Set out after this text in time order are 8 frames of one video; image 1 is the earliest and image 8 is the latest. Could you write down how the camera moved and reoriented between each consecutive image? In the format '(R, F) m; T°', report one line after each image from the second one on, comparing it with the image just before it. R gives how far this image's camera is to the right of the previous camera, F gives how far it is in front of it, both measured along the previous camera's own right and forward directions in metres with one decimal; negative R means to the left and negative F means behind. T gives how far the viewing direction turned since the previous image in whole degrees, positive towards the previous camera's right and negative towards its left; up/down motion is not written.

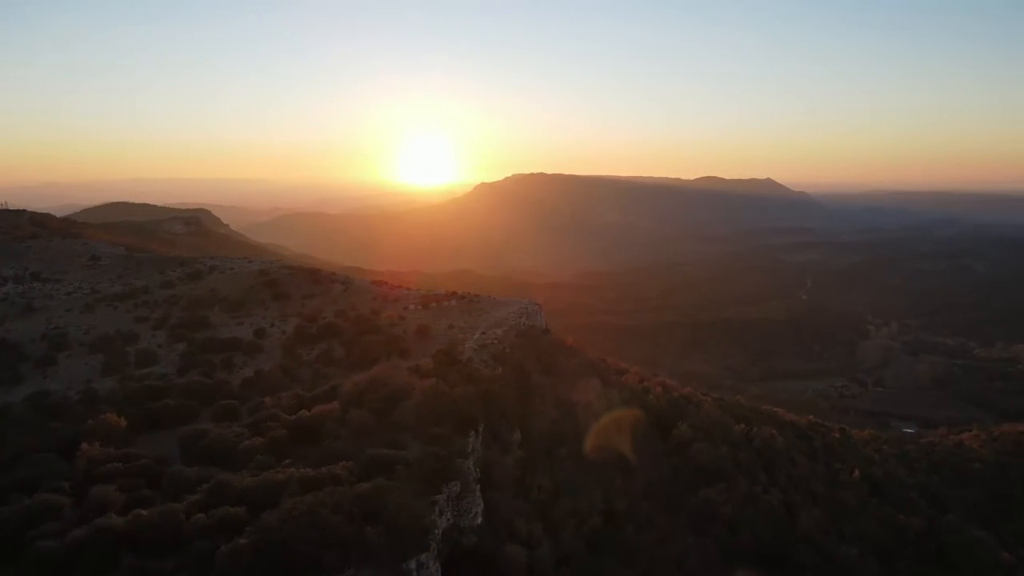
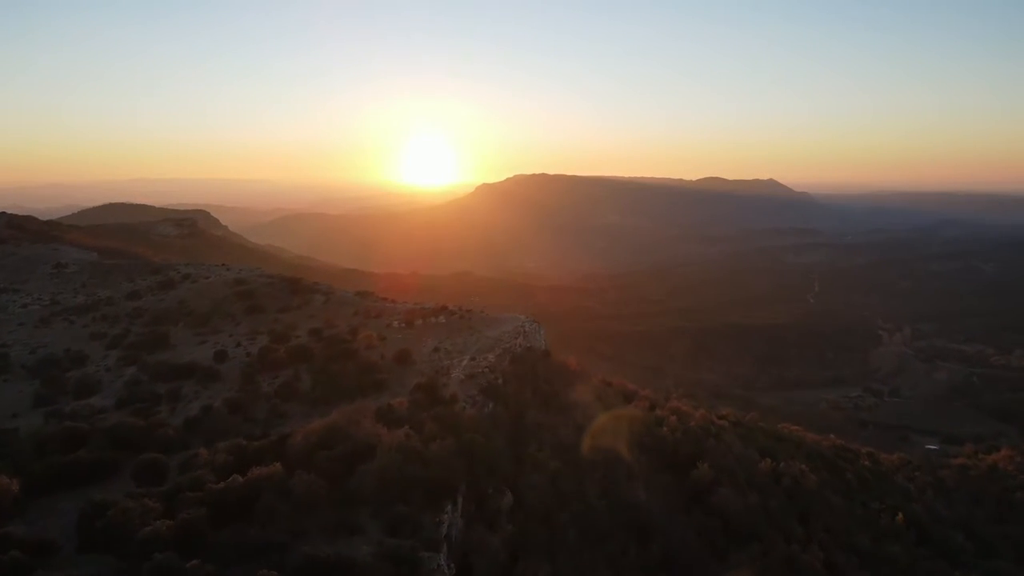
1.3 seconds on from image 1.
(+0.2, +3.2) m; 0°
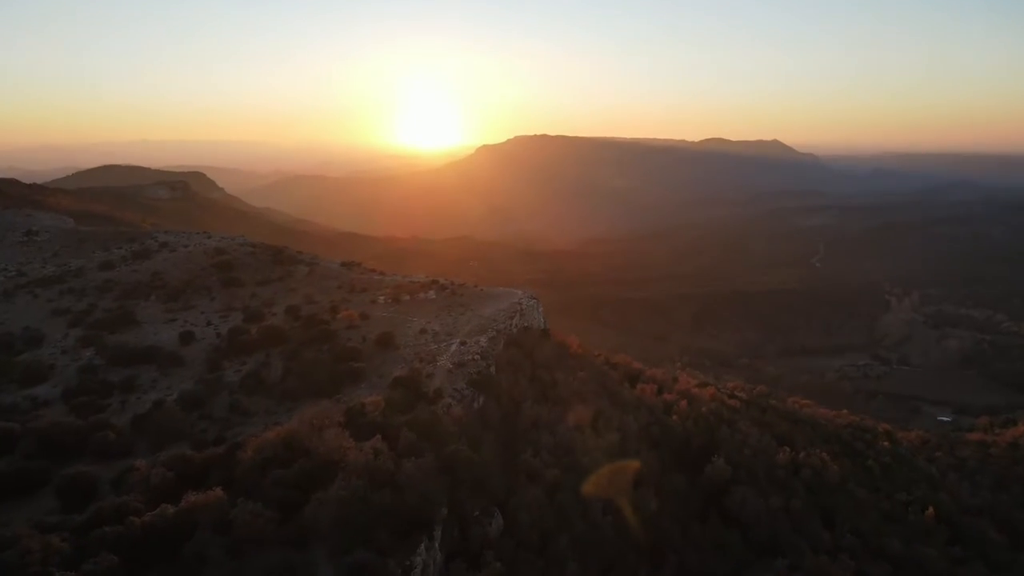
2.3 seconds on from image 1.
(+0.2, +2.2) m; 0°
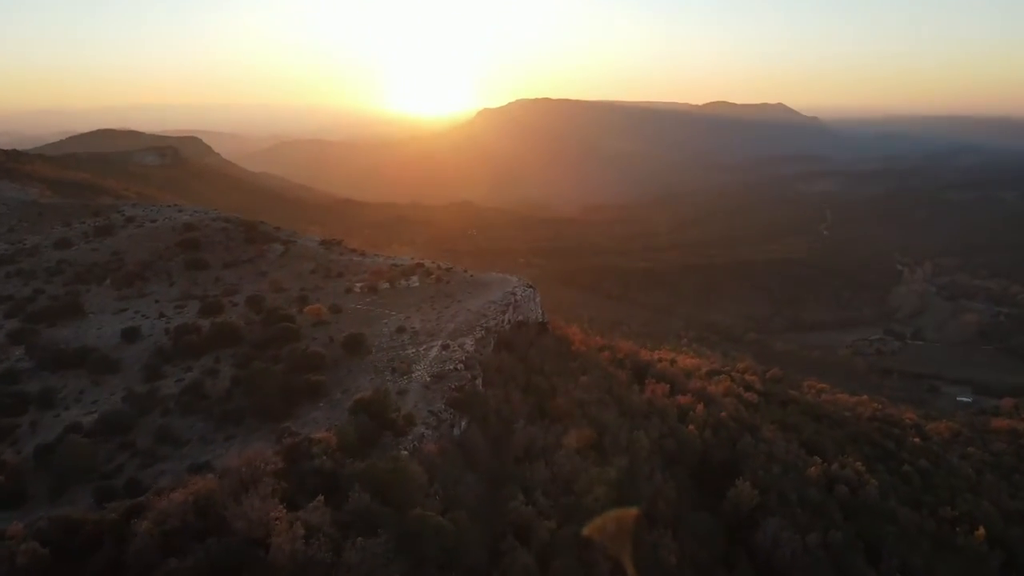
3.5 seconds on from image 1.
(+0.2, +2.9) m; 0°
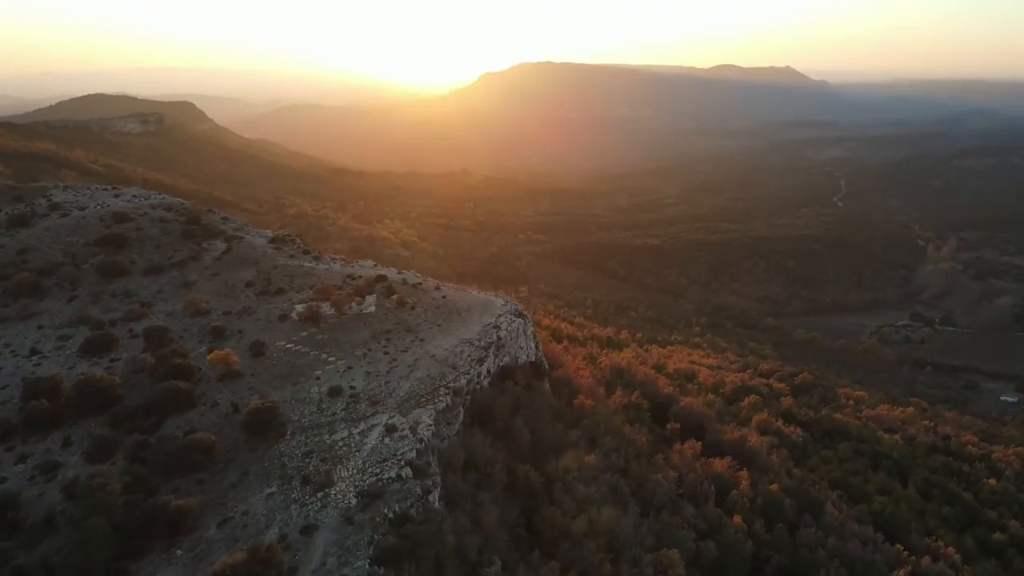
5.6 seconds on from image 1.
(+0.4, +5.0) m; 0°
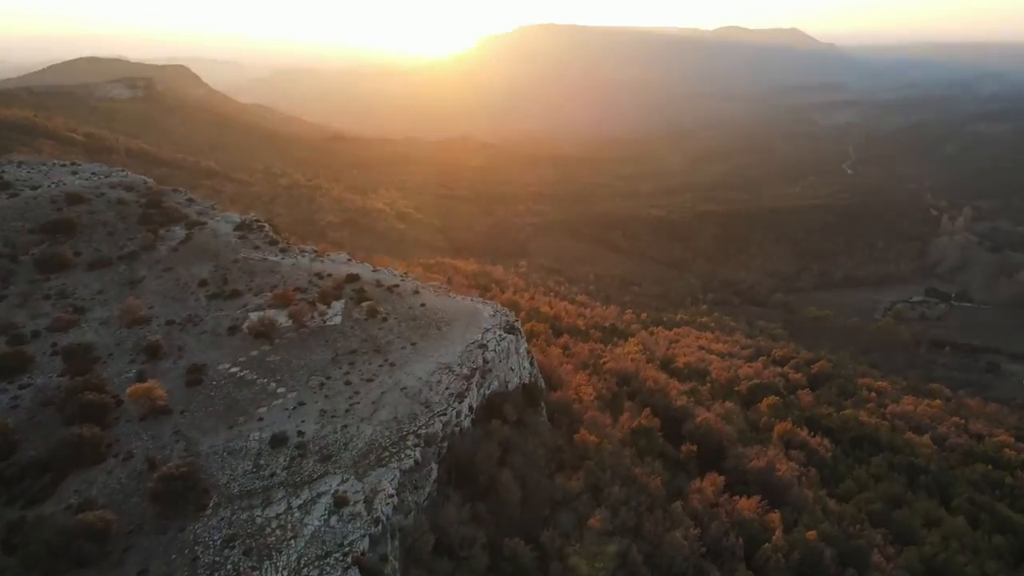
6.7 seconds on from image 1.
(+0.2, +2.5) m; 0°
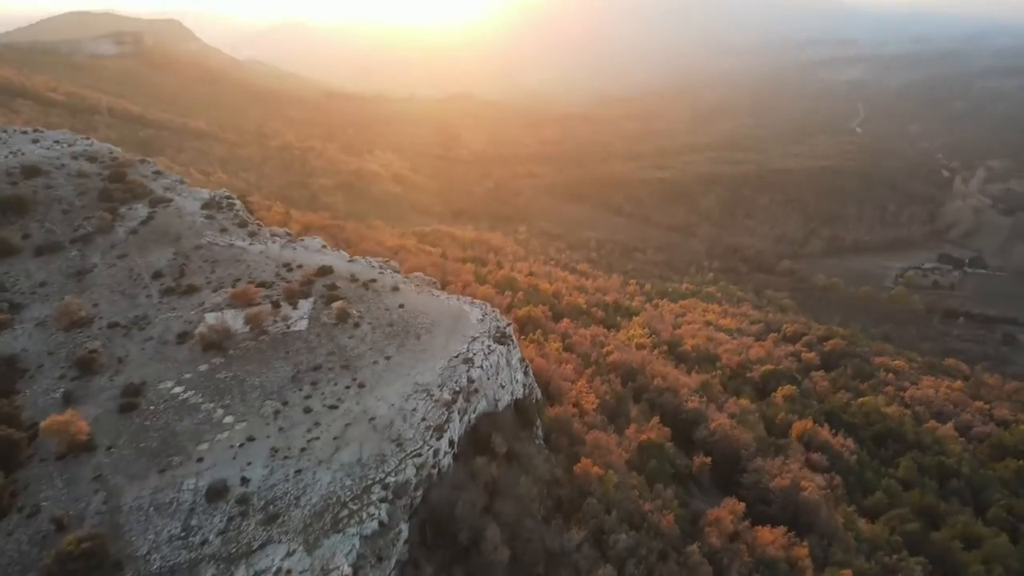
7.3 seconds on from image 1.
(+0.2, +1.8) m; 0°
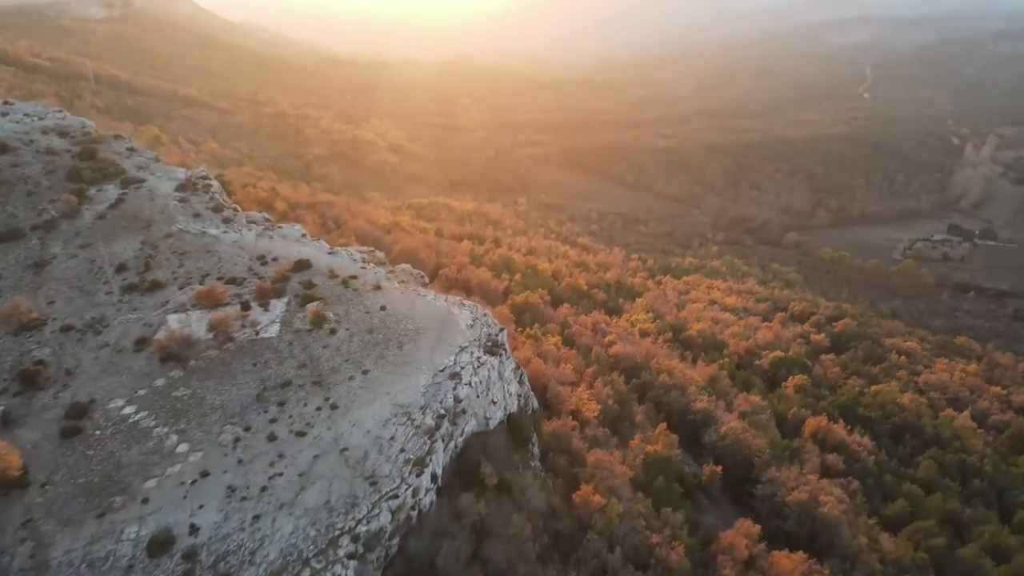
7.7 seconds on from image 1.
(+0.1, +1.2) m; 0°
